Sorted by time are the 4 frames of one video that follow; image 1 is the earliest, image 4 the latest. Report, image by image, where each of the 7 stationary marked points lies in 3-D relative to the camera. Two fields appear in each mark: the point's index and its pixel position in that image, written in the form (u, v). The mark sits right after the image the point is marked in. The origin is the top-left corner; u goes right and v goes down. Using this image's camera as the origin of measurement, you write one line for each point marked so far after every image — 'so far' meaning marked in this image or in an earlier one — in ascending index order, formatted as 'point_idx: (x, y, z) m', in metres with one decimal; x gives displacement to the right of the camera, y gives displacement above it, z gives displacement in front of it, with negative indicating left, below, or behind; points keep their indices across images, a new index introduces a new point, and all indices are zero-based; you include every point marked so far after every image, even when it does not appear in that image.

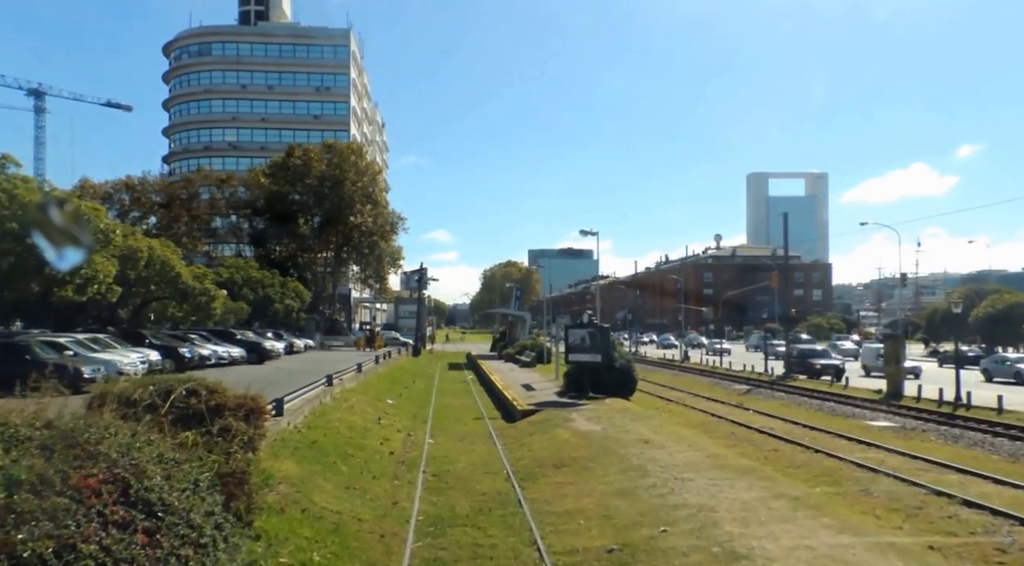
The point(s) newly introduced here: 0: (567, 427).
0: (+1.7, -4.4, +19.8) m
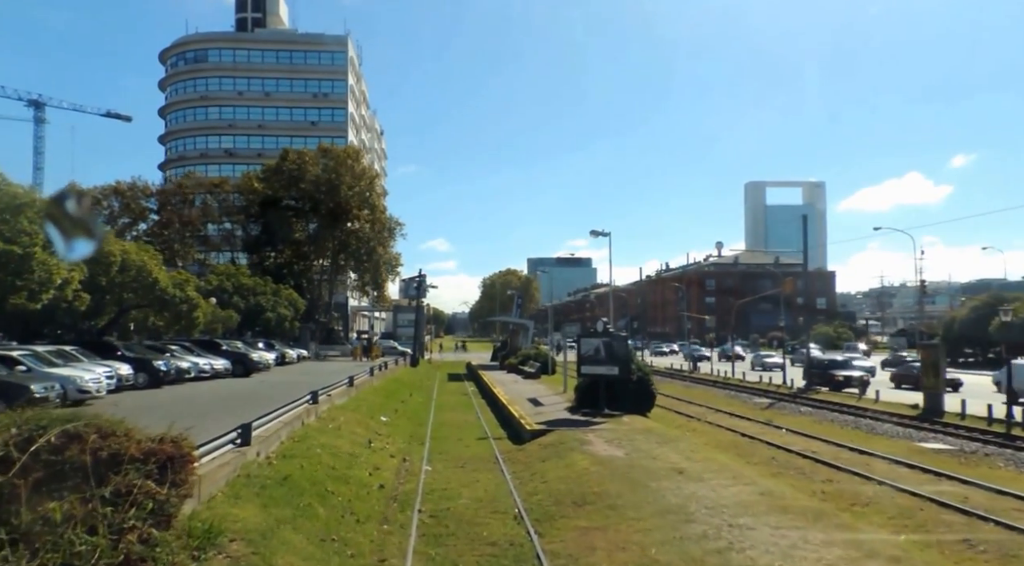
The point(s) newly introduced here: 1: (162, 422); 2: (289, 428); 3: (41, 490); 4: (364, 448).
0: (+2.0, -4.5, +17.4) m
1: (-10.2, -4.1, +19.6) m
2: (-5.7, -3.7, +16.7) m
3: (-3.3, -1.5, +4.8) m
4: (-4.2, -4.6, +18.5) m
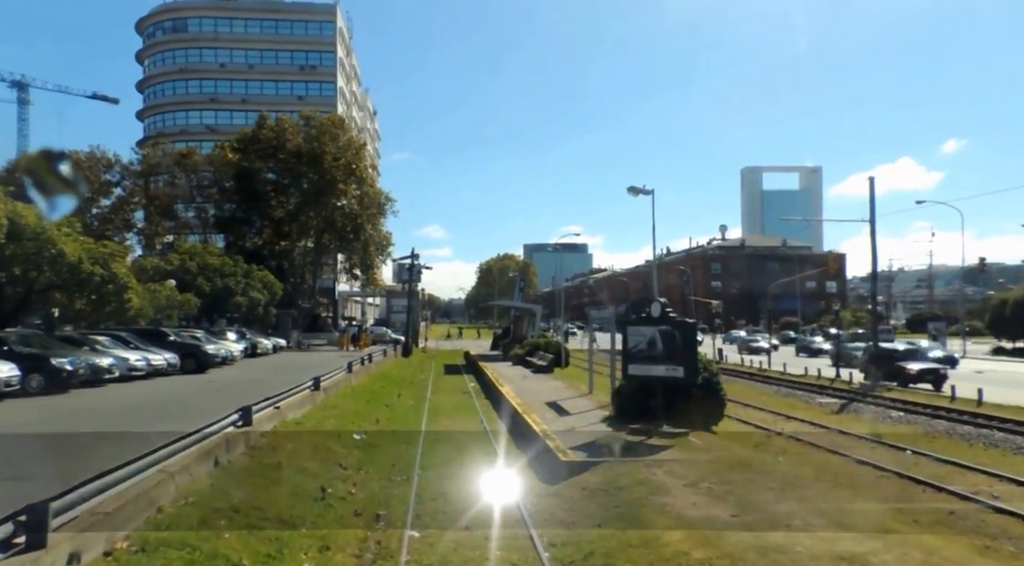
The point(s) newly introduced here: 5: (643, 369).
0: (+2.6, -3.7, +10.8) m
1: (-9.6, -3.3, +12.9) m
2: (-5.1, -3.0, +10.0) m
3: (-2.7, -1.0, -1.9) m
4: (-3.6, -3.9, +11.8) m
5: (+3.4, -2.2, +17.6) m
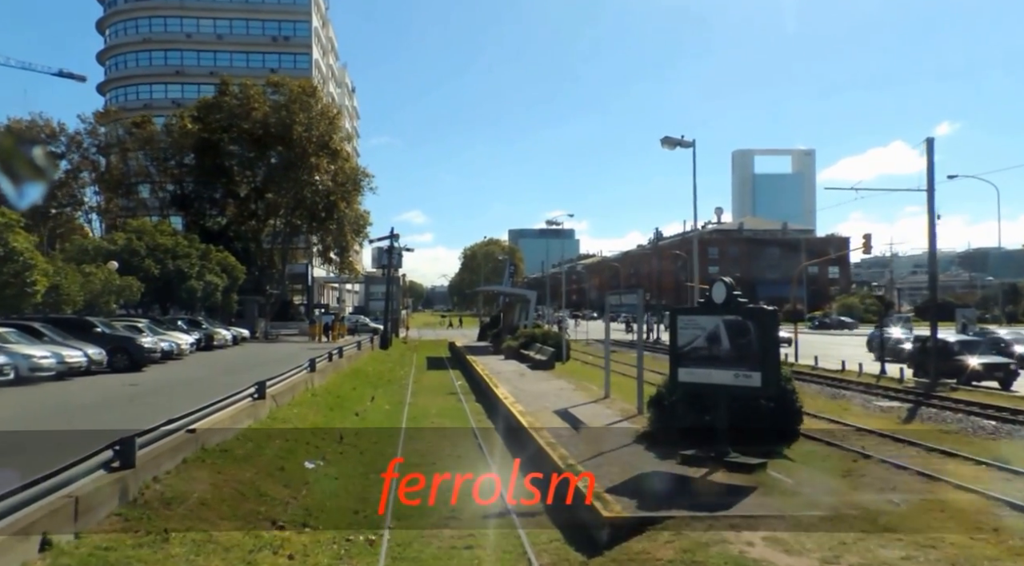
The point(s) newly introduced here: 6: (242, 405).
0: (+2.9, -3.4, +5.9) m
1: (-9.3, -2.9, +7.8) m
2: (-4.7, -2.6, +5.0) m
3: (-2.0, -0.9, -6.9) m
4: (-3.3, -3.5, +6.9) m
5: (+3.6, -1.7, +12.8) m
6: (-6.4, -2.9, +16.2) m
